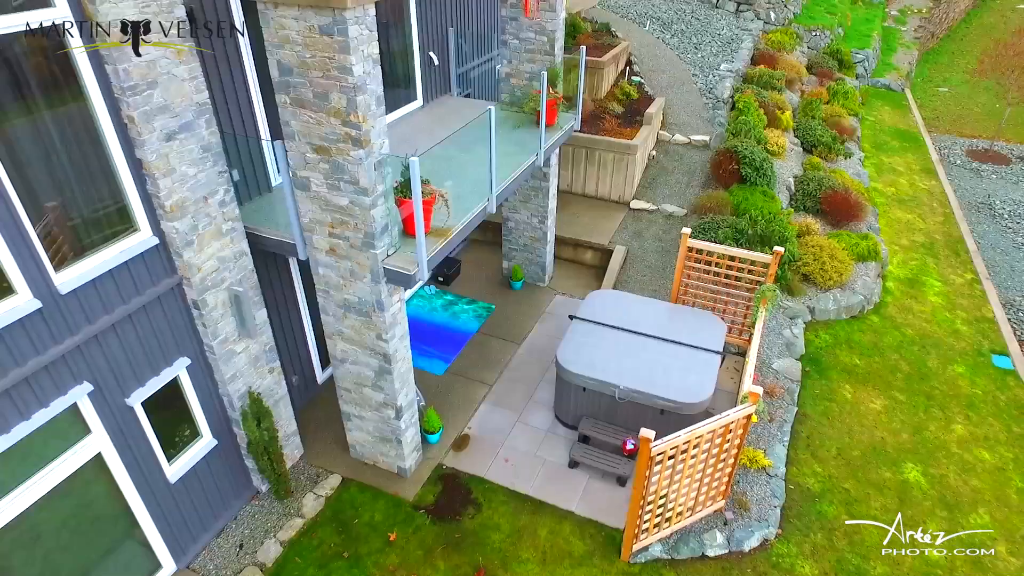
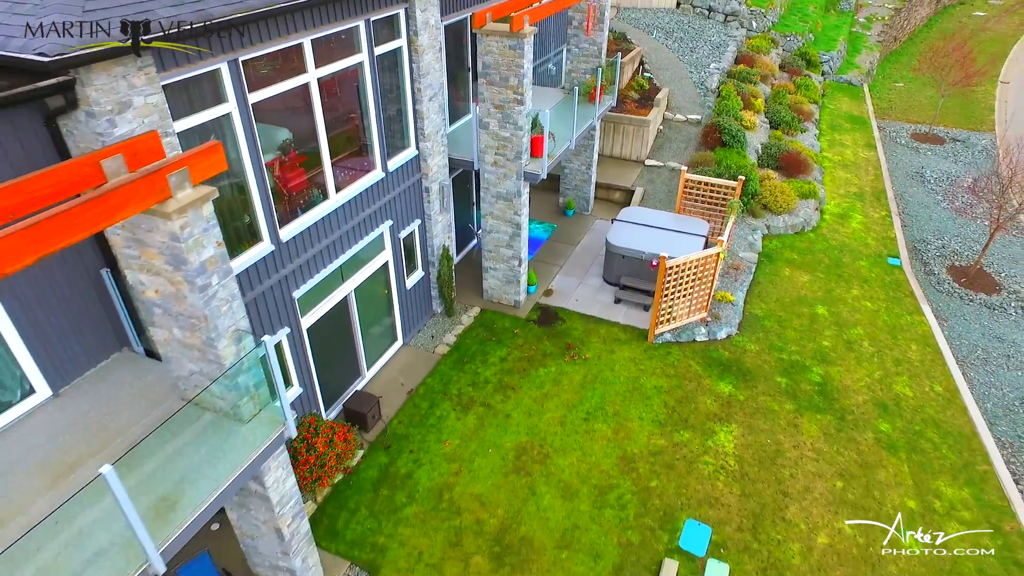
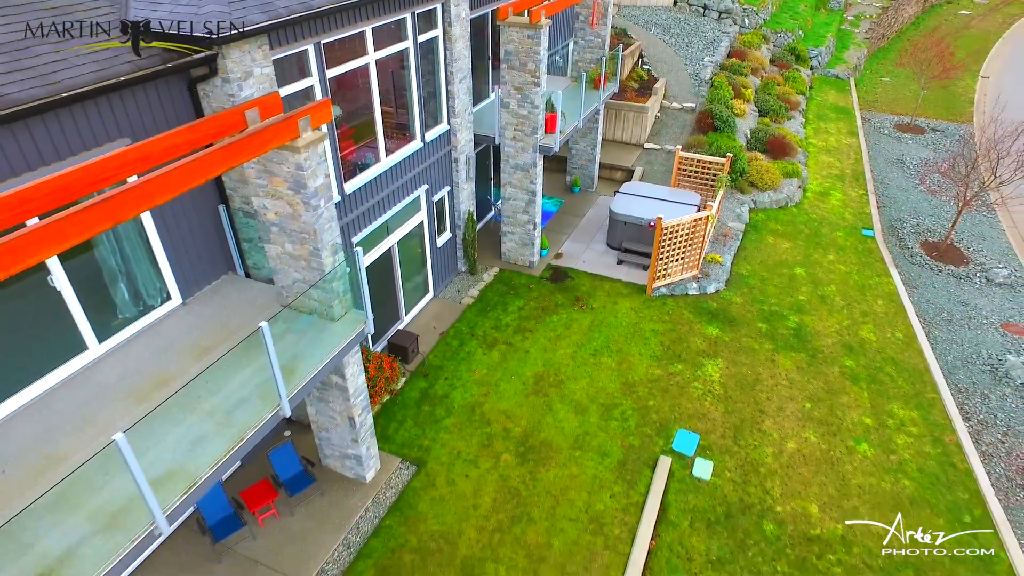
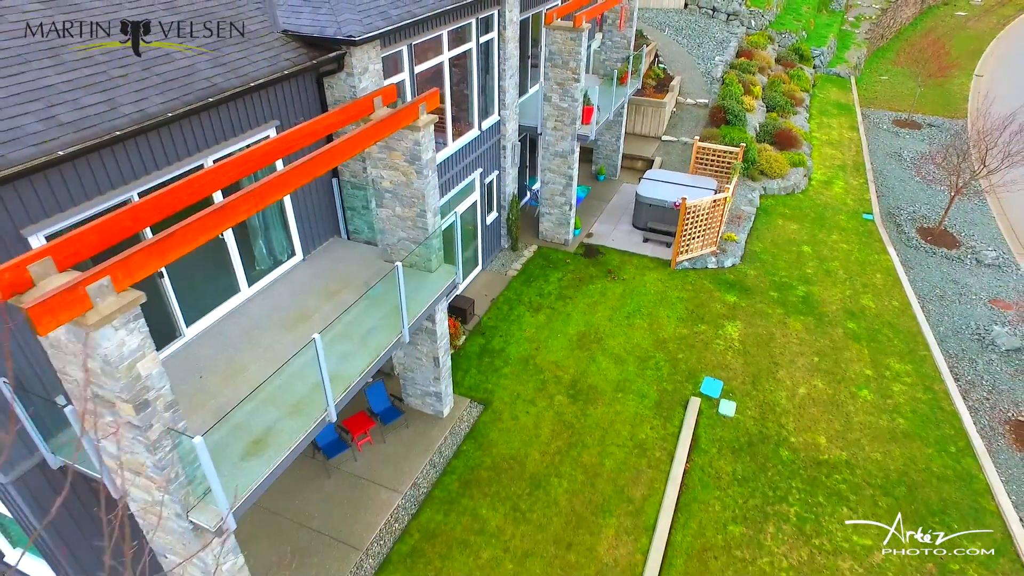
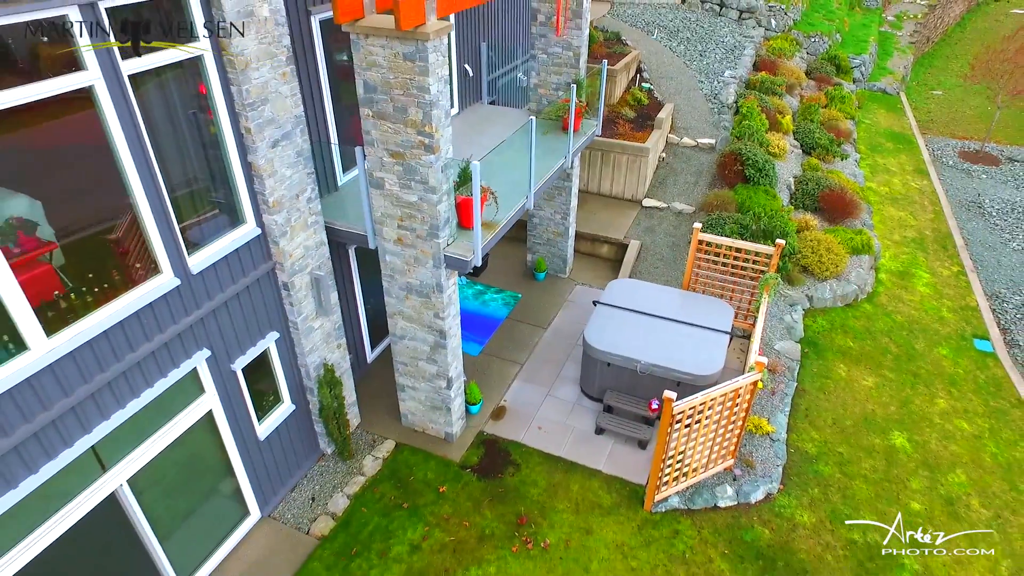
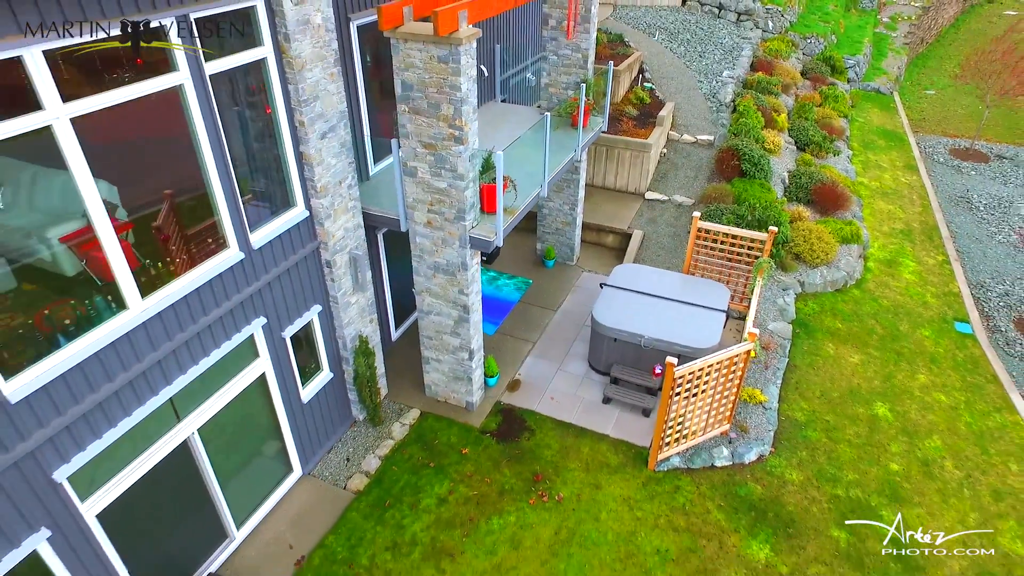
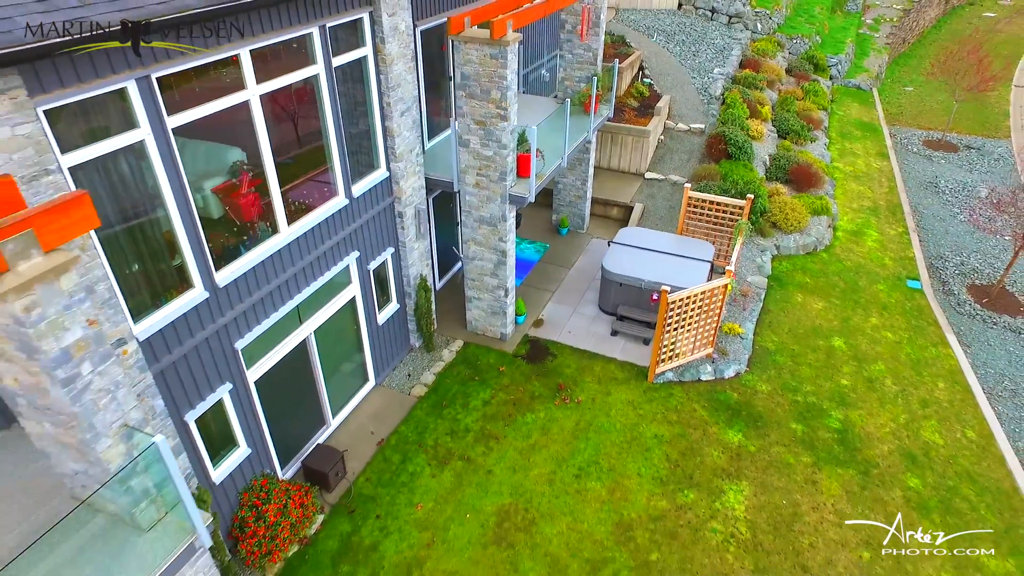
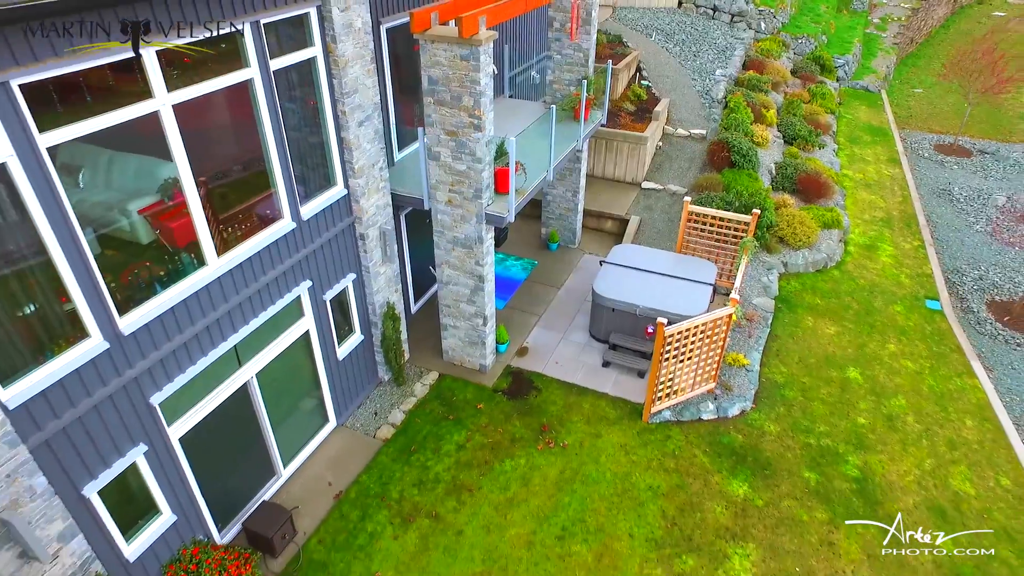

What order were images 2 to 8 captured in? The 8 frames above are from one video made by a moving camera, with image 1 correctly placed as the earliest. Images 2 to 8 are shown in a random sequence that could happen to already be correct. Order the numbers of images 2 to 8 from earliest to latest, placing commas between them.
5, 6, 8, 7, 2, 3, 4
